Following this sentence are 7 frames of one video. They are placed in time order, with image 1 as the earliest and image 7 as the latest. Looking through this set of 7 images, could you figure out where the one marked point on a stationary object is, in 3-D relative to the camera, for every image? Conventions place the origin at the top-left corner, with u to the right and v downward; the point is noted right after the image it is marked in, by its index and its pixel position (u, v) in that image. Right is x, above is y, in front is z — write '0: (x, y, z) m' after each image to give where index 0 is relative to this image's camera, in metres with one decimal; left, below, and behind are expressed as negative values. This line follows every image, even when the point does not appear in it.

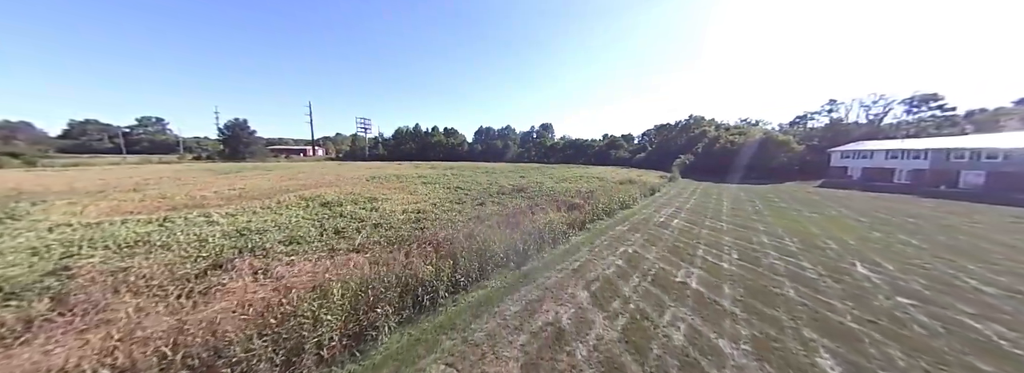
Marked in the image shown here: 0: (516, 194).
0: (+0.3, -0.5, +14.4) m
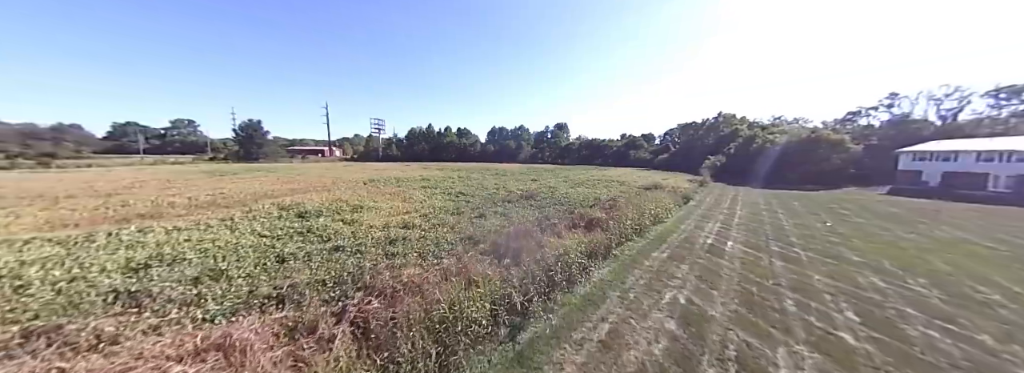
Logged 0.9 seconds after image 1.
0: (+0.6, -0.9, +12.4) m
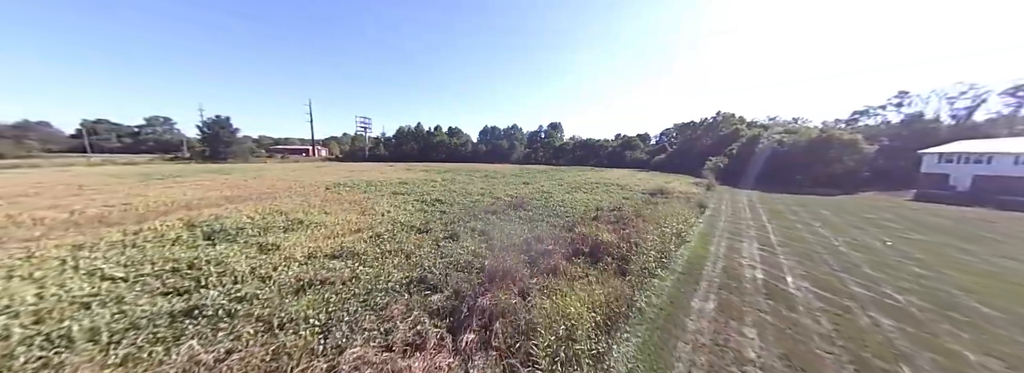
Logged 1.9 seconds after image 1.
0: (0.0, -1.2, +10.1) m
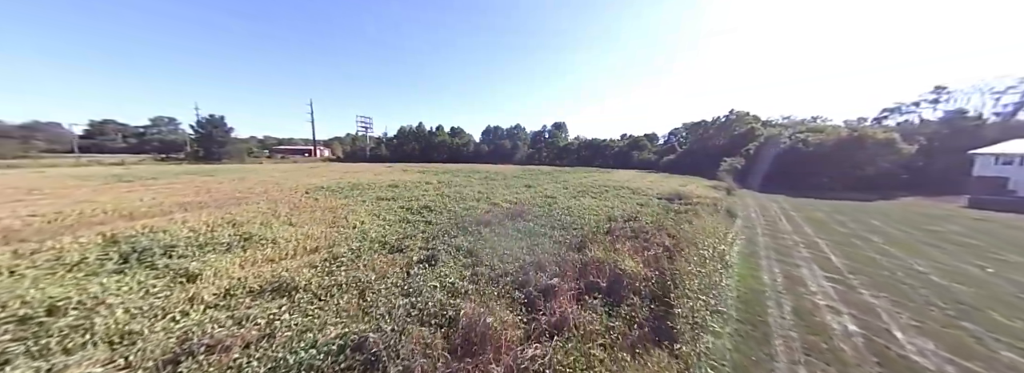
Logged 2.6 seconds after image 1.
0: (-0.1, -1.5, +8.5) m
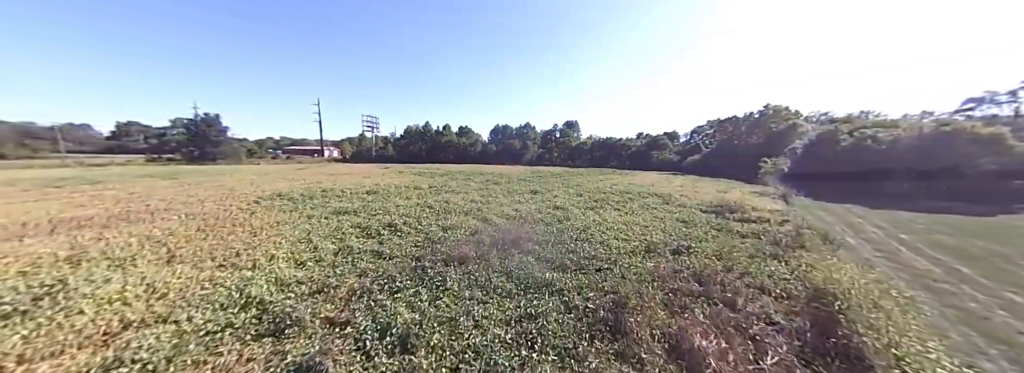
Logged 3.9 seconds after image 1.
0: (-0.4, -1.9, +5.4) m
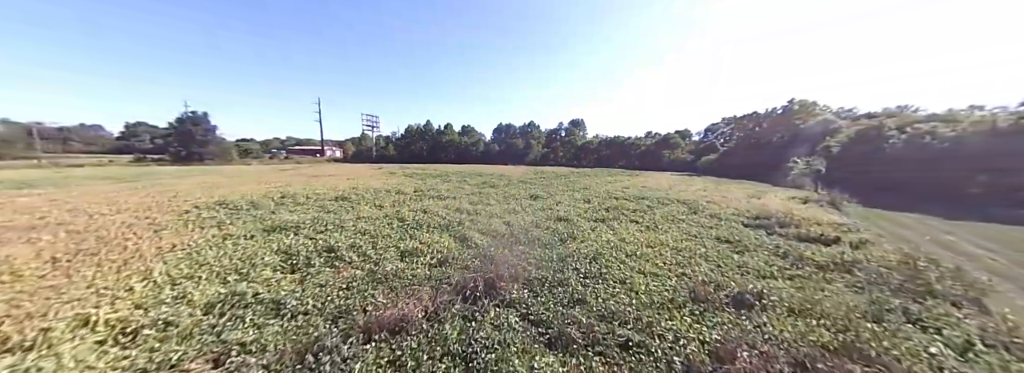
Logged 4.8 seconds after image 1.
0: (-0.9, -2.2, +3.2) m
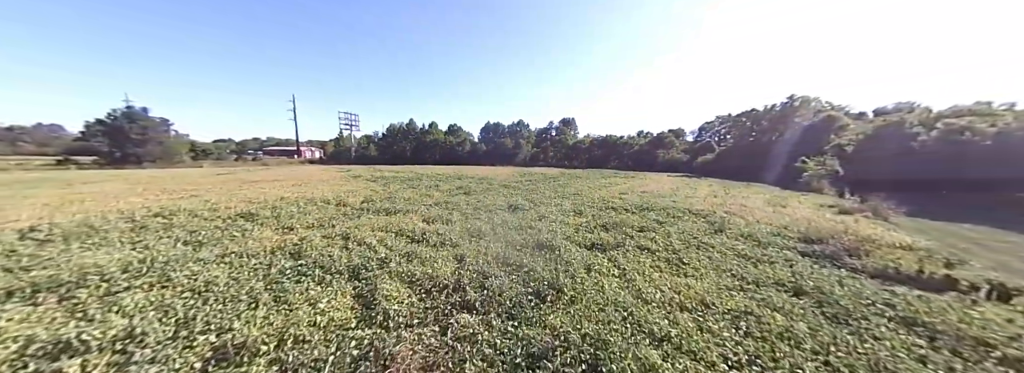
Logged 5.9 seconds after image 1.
0: (-1.9, -2.6, +0.2) m
